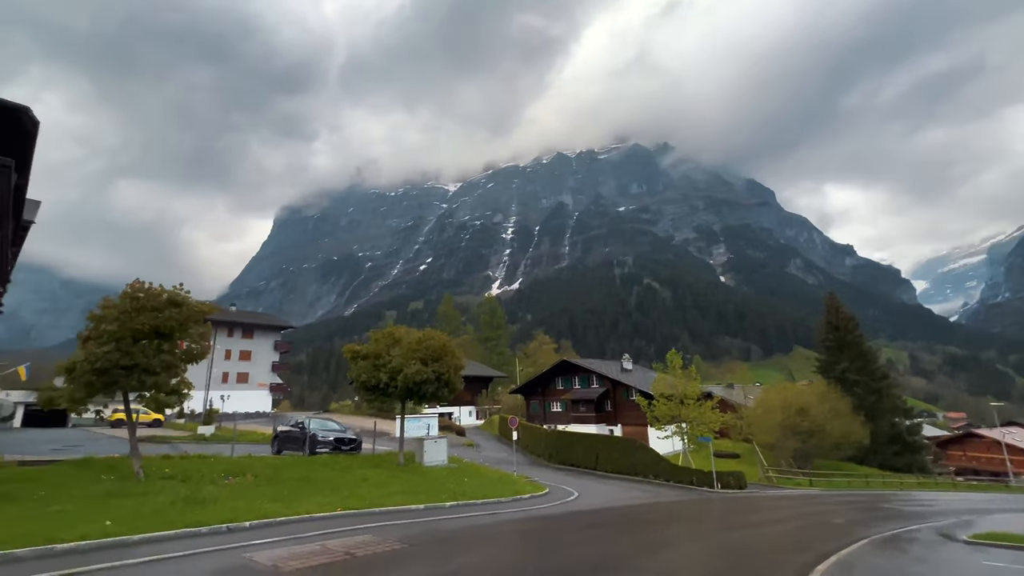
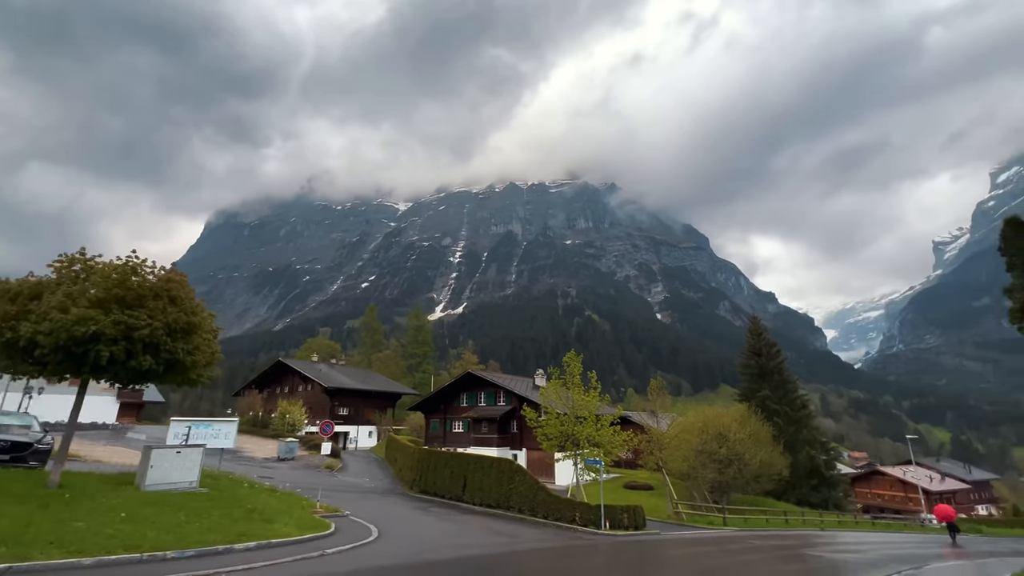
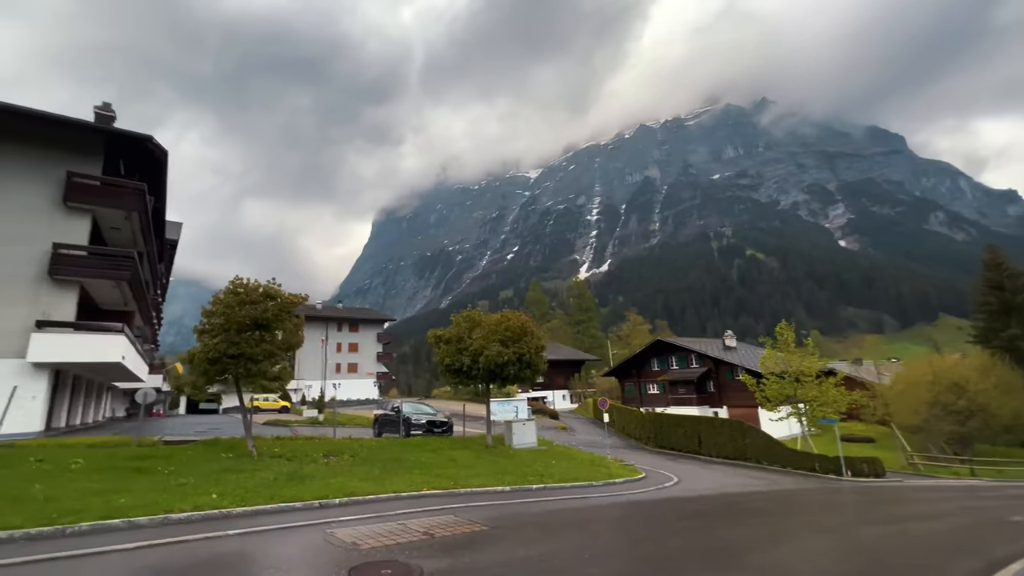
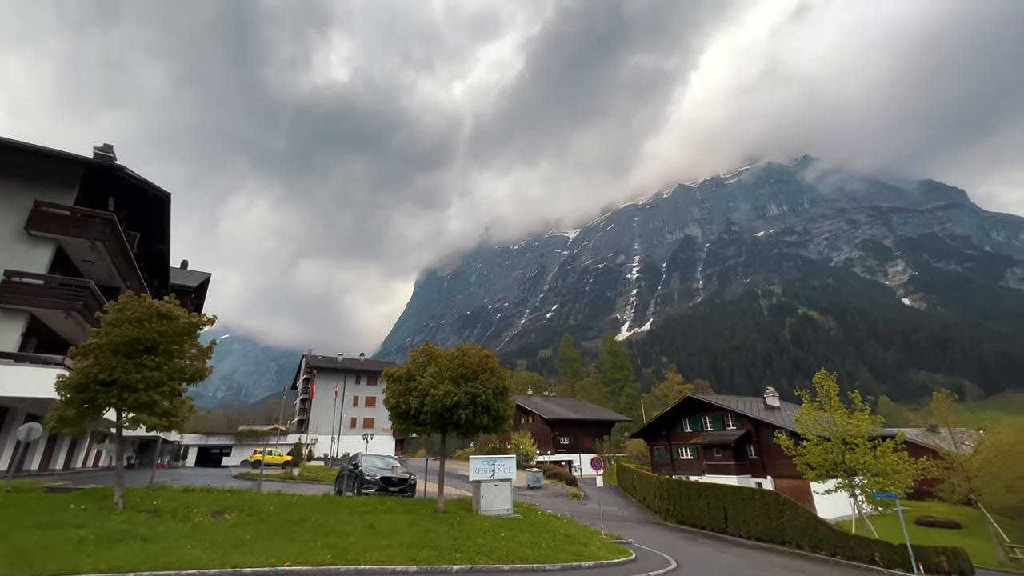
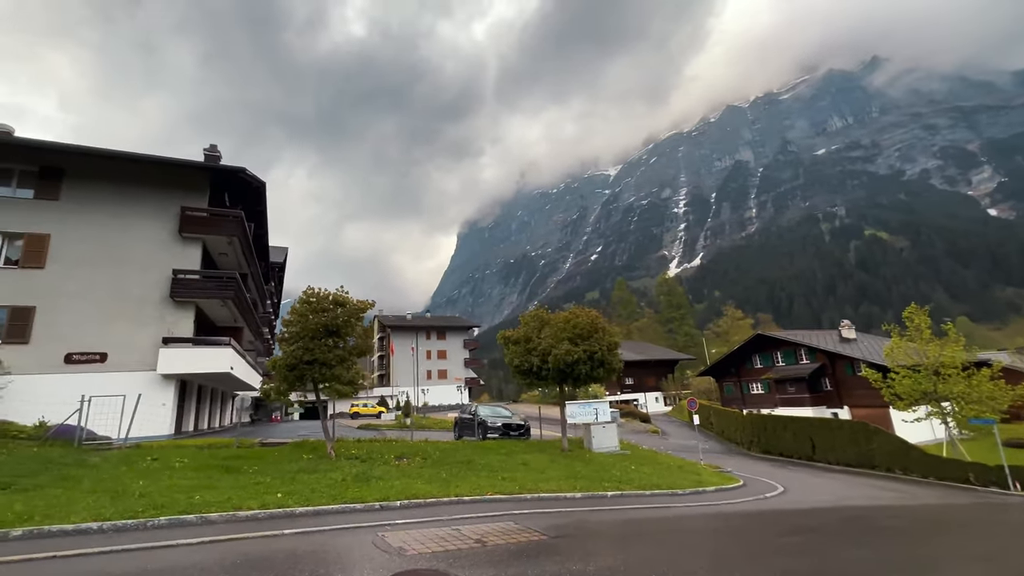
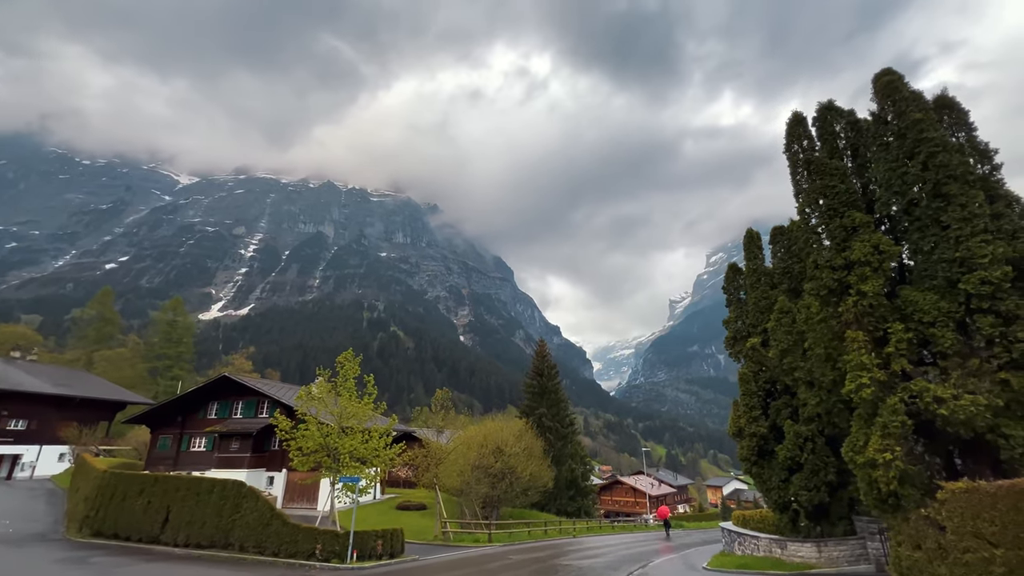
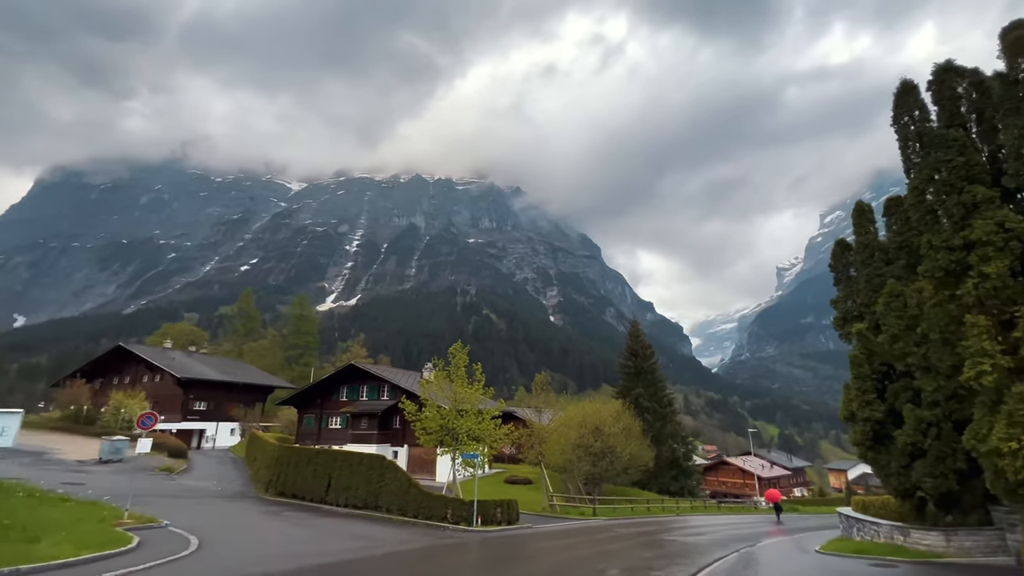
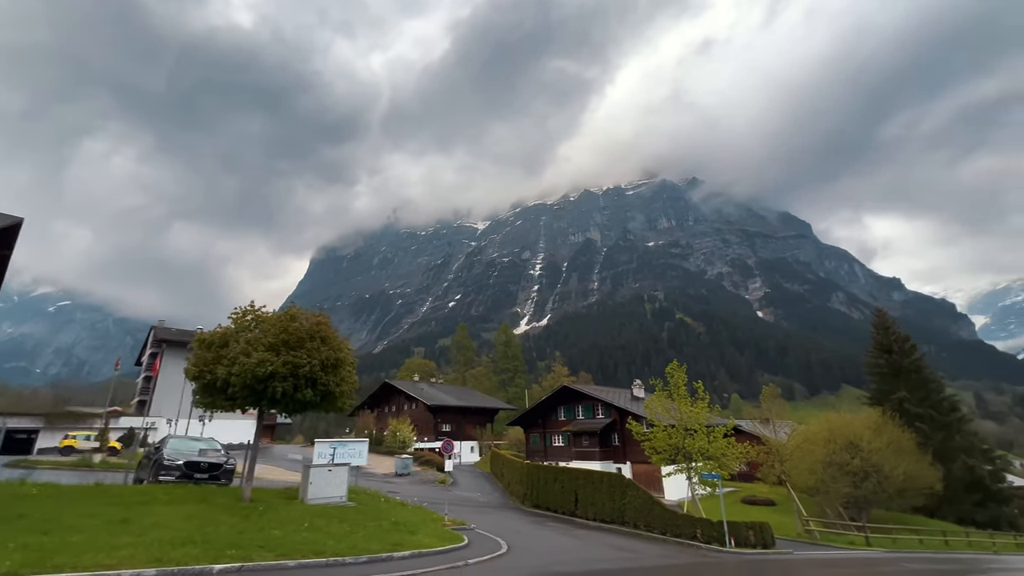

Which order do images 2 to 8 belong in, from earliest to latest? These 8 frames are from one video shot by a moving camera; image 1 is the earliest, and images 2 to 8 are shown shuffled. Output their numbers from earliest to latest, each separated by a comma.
3, 5, 4, 8, 2, 7, 6
